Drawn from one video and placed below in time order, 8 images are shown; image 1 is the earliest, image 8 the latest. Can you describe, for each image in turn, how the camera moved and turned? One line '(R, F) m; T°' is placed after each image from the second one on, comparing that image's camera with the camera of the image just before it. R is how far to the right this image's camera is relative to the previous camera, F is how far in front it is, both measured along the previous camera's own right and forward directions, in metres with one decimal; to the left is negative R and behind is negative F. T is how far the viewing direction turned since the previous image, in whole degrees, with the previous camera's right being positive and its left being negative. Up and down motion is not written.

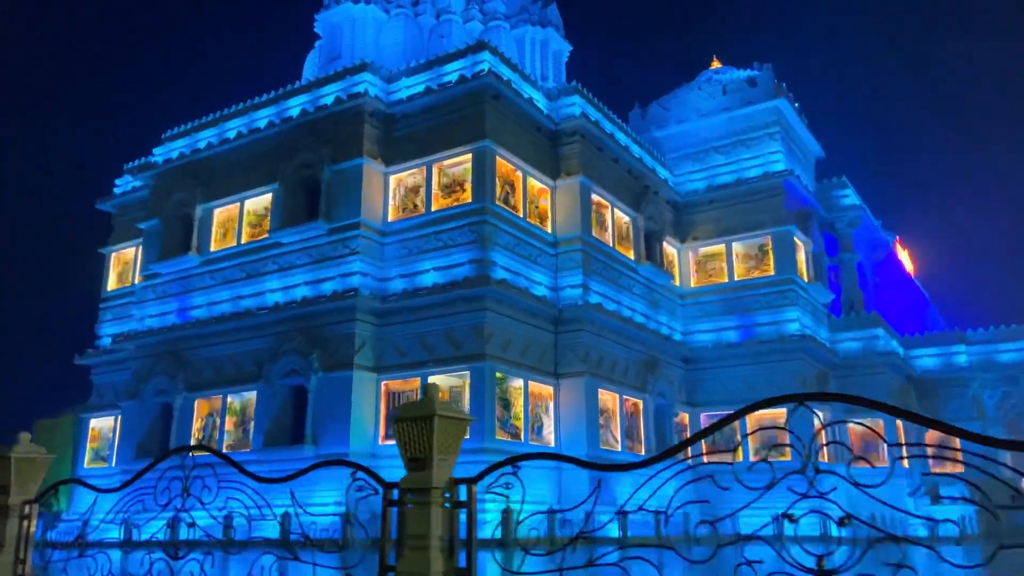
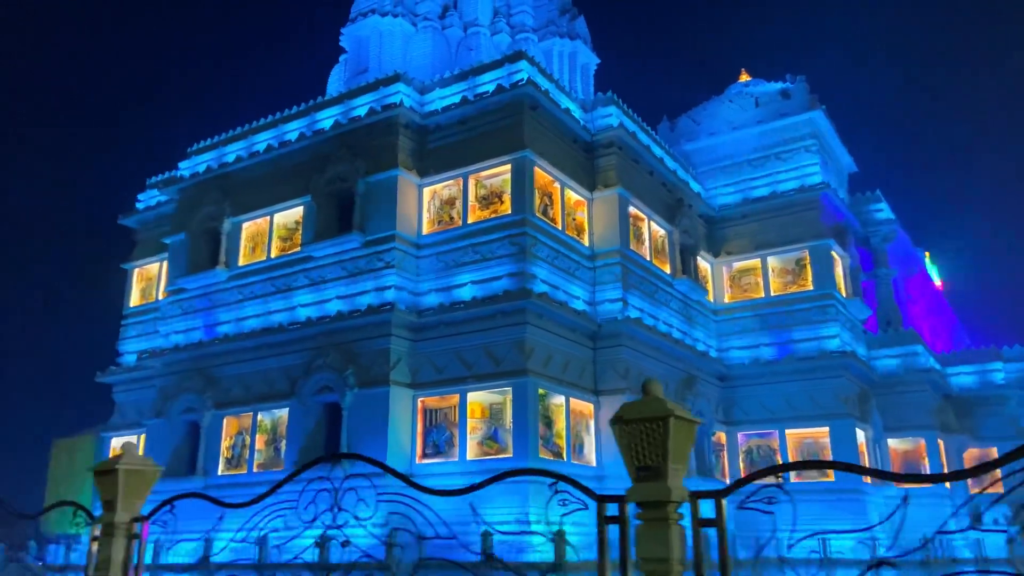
(-0.9, +0.5) m; 0°
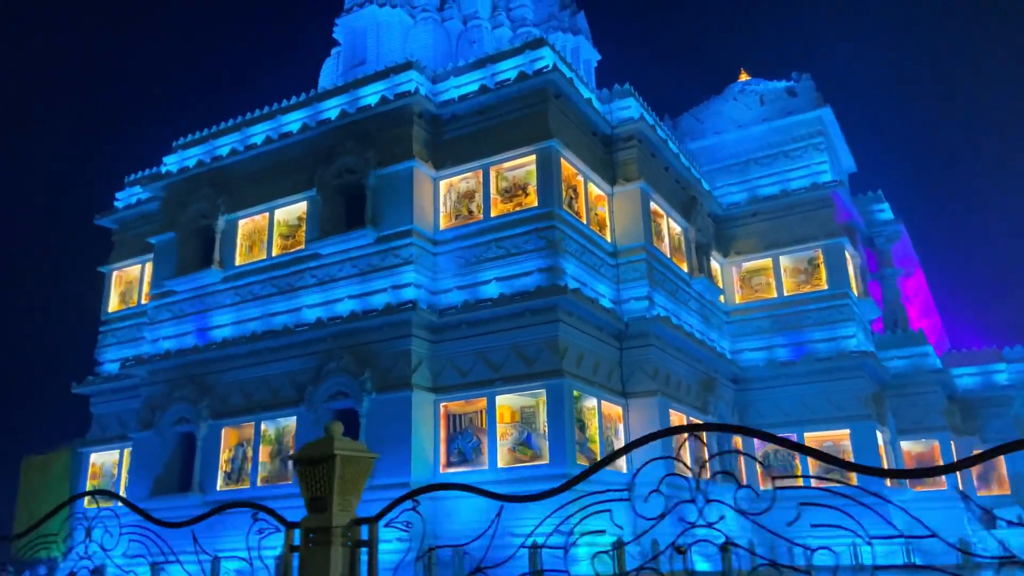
(-1.7, +1.2) m; +3°
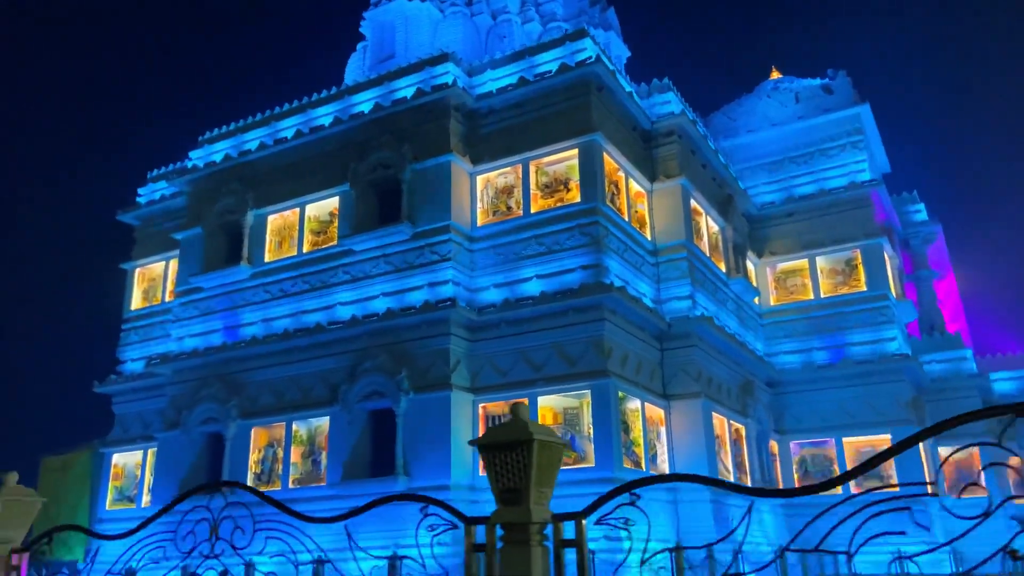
(-0.8, +0.5) m; 0°
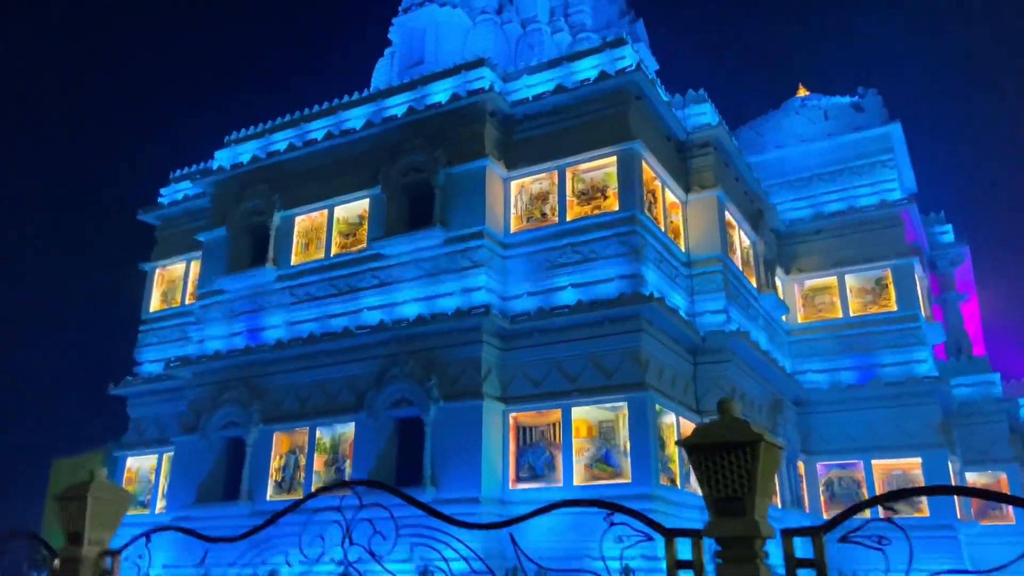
(-0.7, +0.4) m; 0°
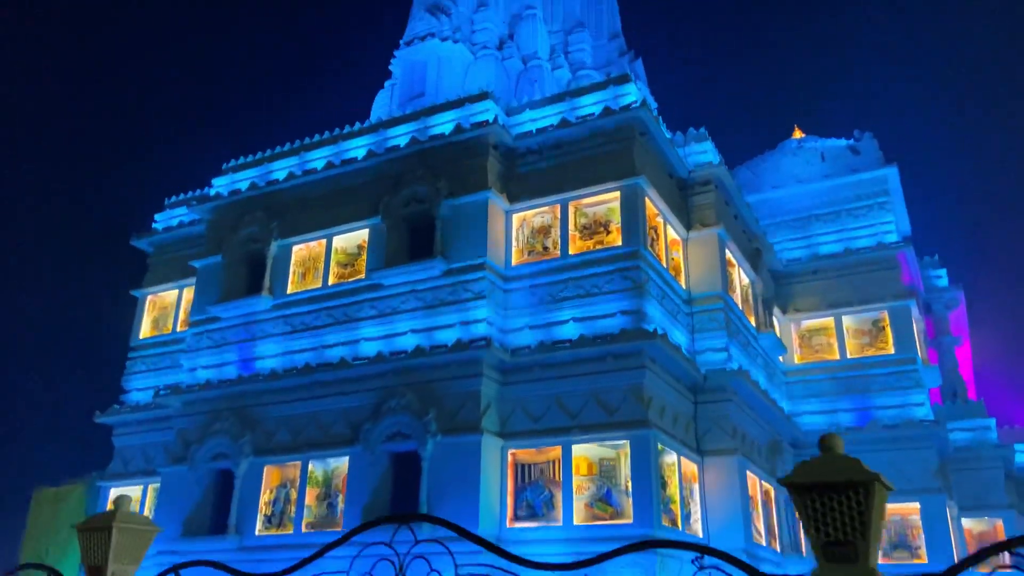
(-0.3, +0.2) m; +1°
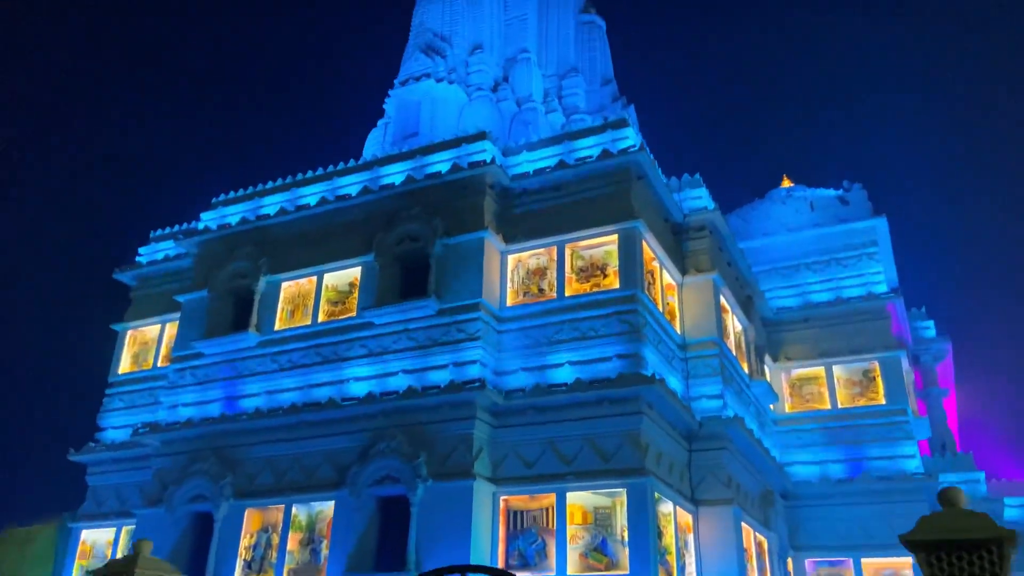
(-0.3, +0.3) m; +1°
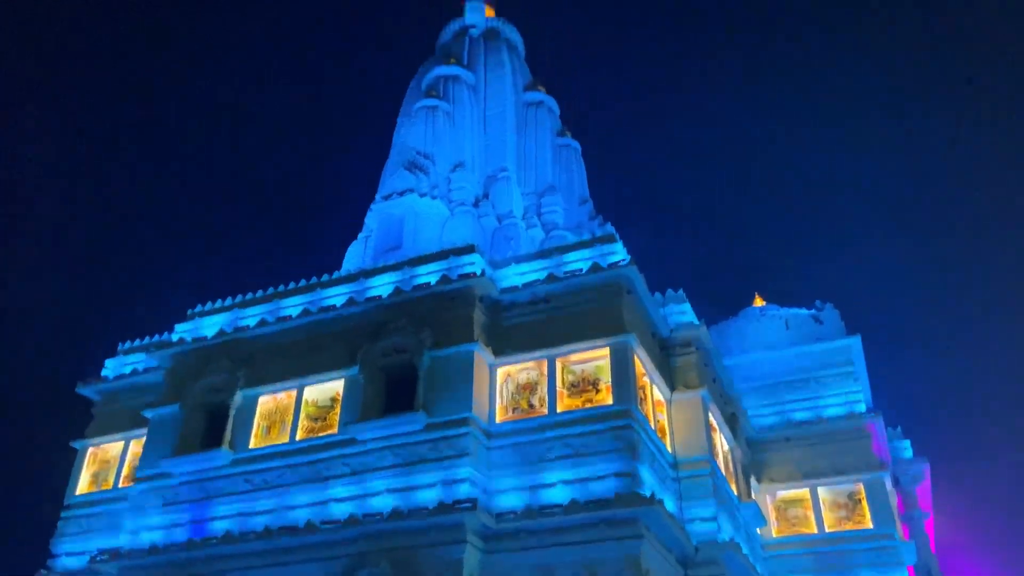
(-0.7, +0.3) m; +3°
